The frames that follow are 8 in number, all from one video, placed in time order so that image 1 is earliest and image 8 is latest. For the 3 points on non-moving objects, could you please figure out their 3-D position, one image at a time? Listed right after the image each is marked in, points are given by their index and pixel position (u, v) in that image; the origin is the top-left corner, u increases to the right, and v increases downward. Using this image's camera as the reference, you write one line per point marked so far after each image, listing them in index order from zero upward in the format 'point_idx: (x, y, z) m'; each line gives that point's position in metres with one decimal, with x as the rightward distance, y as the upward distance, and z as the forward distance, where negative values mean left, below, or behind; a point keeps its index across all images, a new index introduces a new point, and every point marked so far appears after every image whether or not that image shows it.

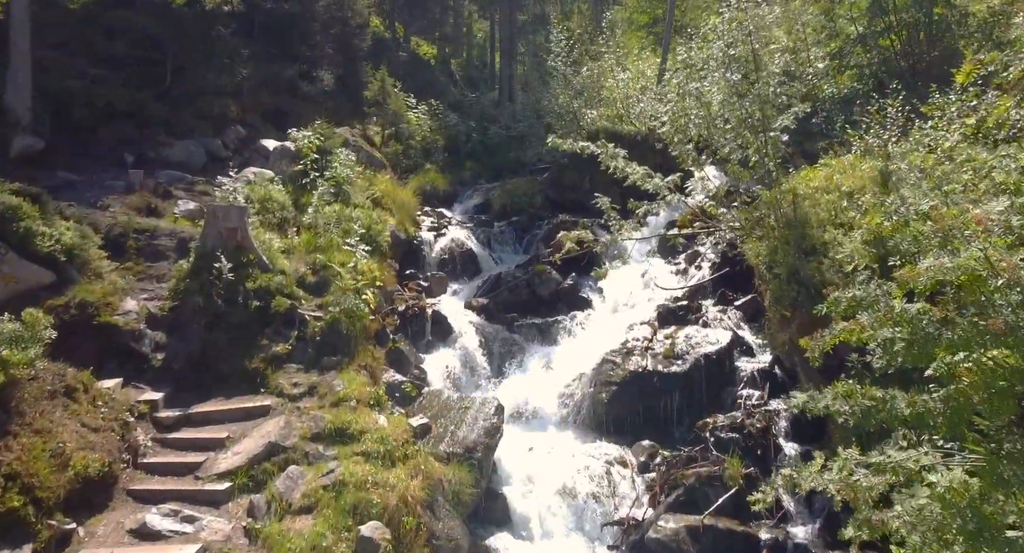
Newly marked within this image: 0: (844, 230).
0: (+3.5, +0.5, +7.1) m
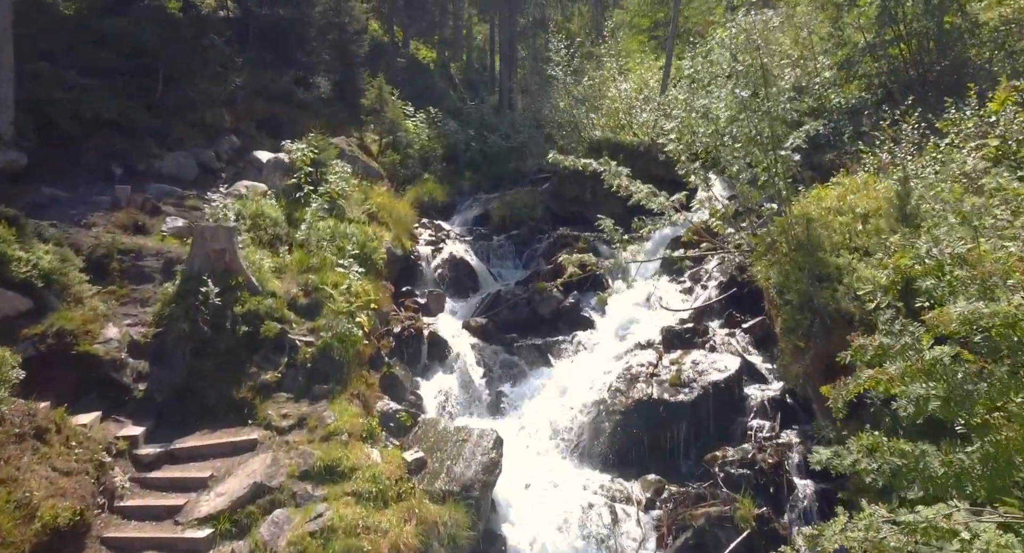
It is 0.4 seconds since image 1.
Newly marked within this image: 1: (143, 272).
0: (+3.5, +0.2, +6.7) m
1: (-4.5, 0.0, +8.0) m
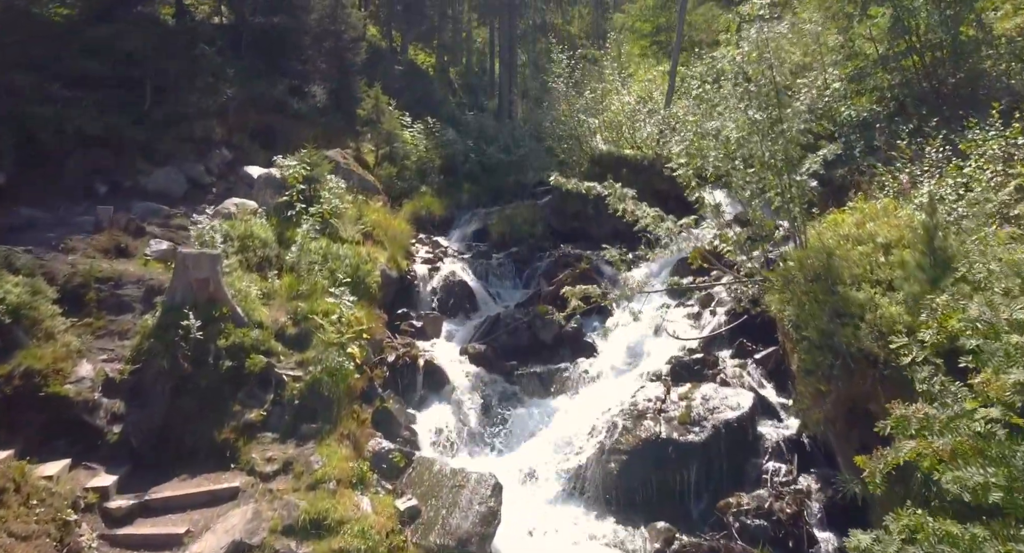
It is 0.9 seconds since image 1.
0: (+3.5, -0.1, +6.3) m
1: (-4.5, -0.3, +7.6) m
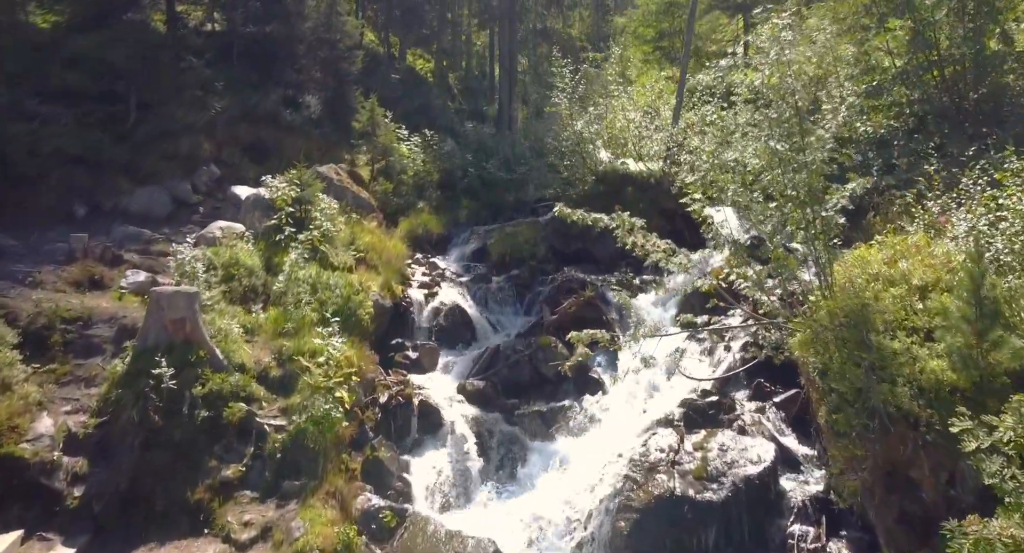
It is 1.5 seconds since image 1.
0: (+3.6, -0.5, +5.7) m
1: (-4.5, -0.7, +7.0) m
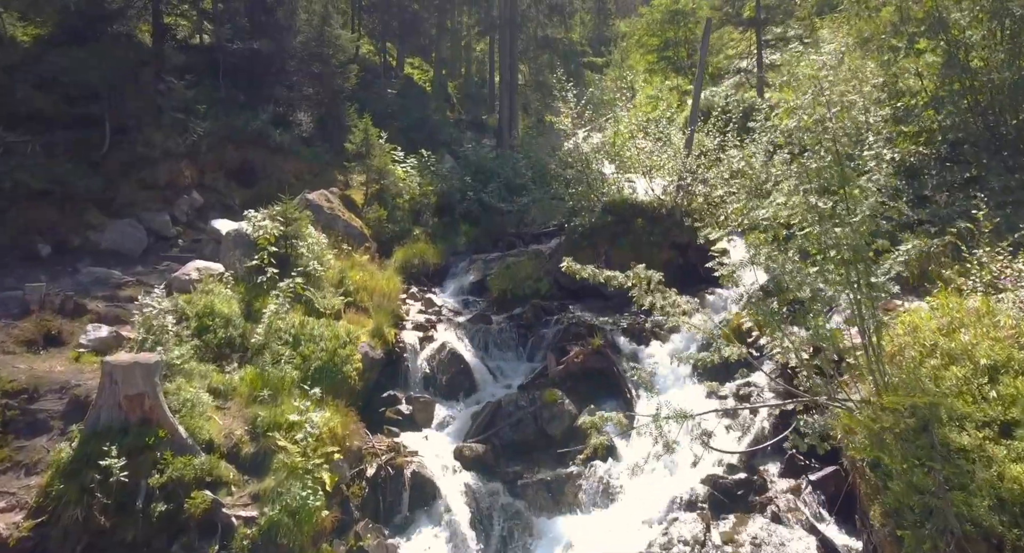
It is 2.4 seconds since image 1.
0: (+3.6, -1.2, +4.9) m
1: (-4.5, -1.3, +6.2) m
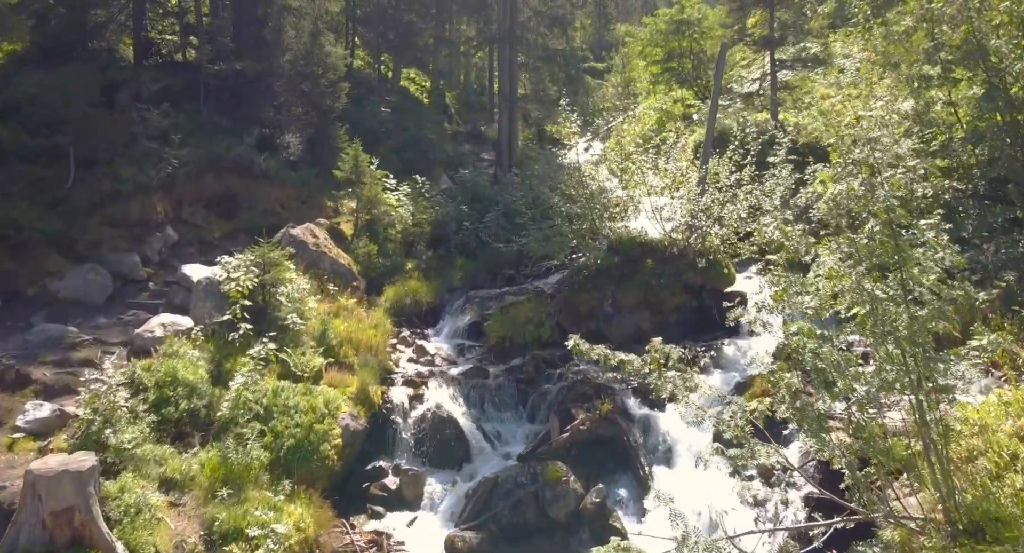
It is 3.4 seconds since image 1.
0: (+3.6, -1.9, +3.9) m
1: (-4.5, -2.1, +5.2) m
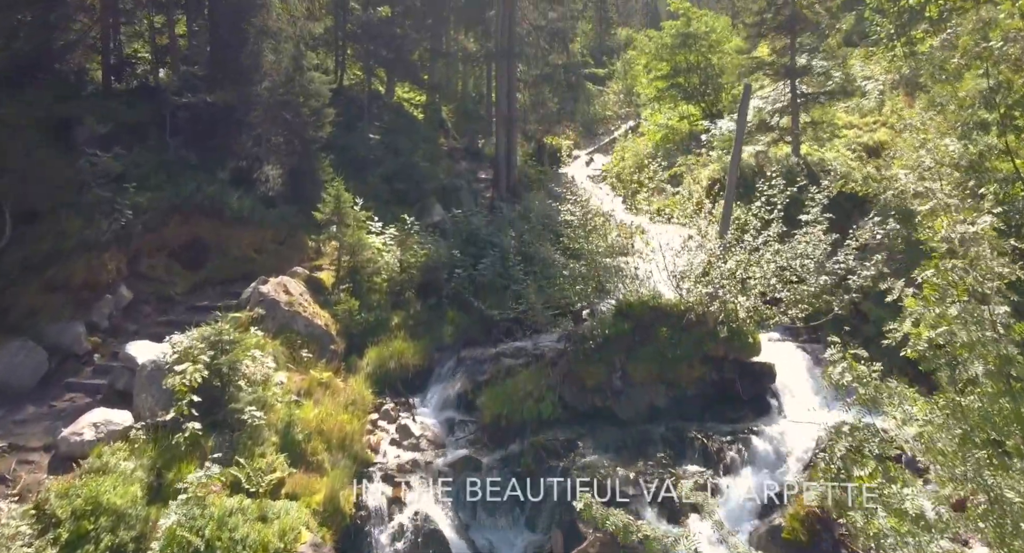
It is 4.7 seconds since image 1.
0: (+3.5, -2.9, +2.6) m
1: (-4.5, -3.1, +3.9) m
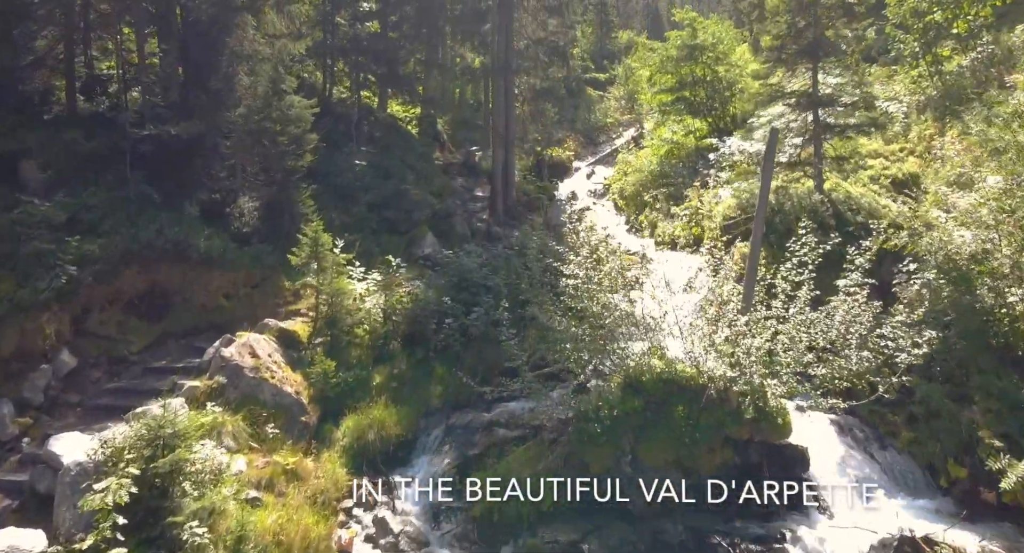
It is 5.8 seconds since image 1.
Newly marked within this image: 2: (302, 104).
0: (+3.4, -3.8, +1.4) m
1: (-4.6, -3.9, +2.7) m
2: (-4.7, +3.8, +14.8) m
